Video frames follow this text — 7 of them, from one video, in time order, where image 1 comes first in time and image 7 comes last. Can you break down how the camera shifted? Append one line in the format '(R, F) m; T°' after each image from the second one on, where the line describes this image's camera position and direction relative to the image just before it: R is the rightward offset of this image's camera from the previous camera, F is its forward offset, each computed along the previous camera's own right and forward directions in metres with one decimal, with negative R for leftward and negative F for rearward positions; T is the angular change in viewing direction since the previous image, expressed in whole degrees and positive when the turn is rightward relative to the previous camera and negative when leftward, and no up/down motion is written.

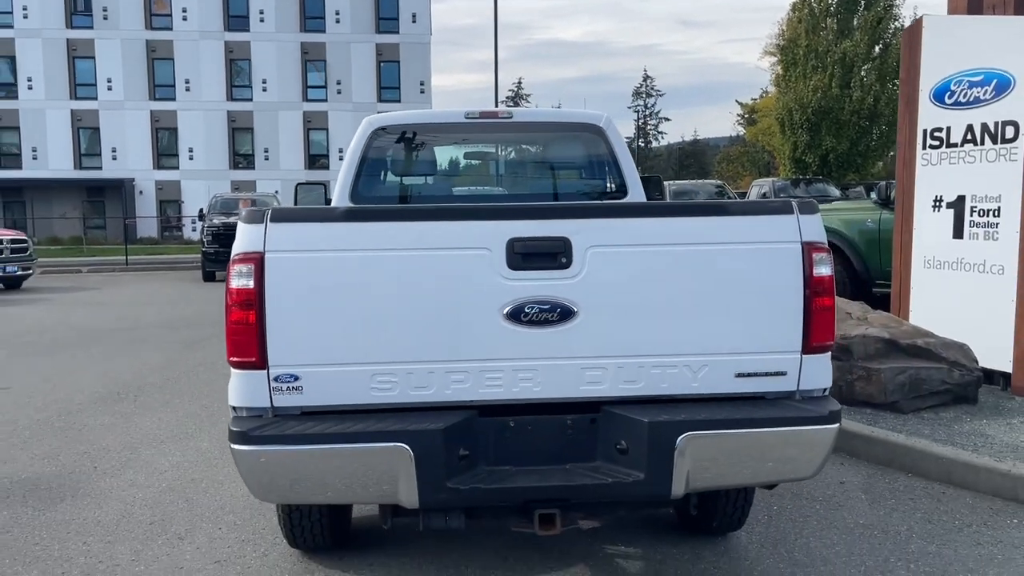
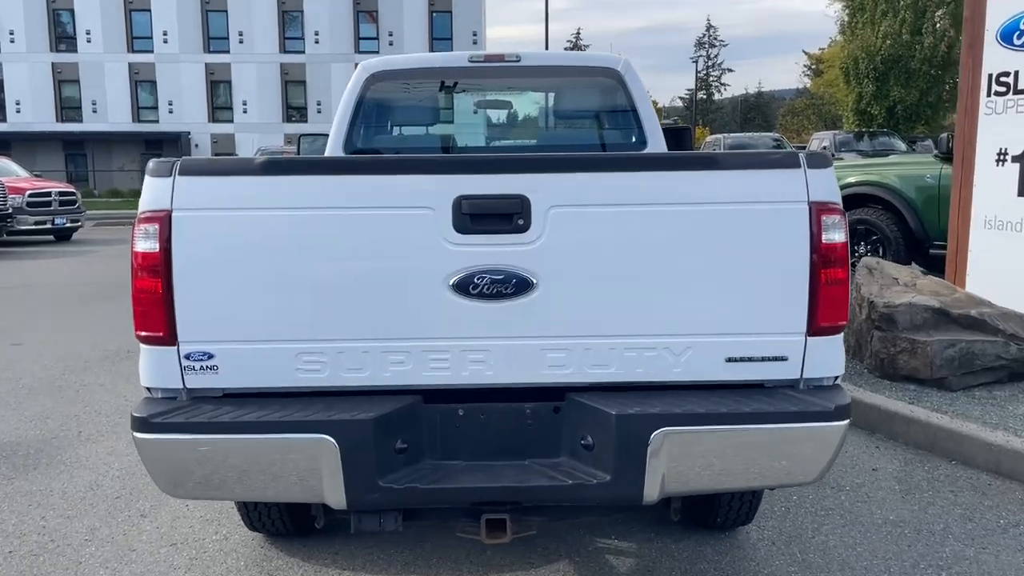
(+0.4, +0.5) m; -4°
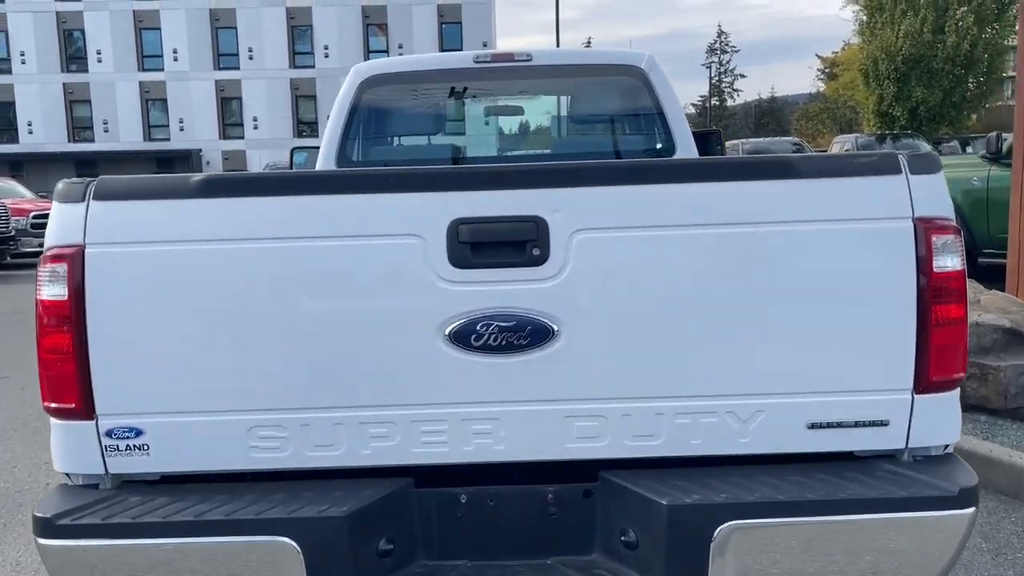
(0.0, +0.7) m; -1°
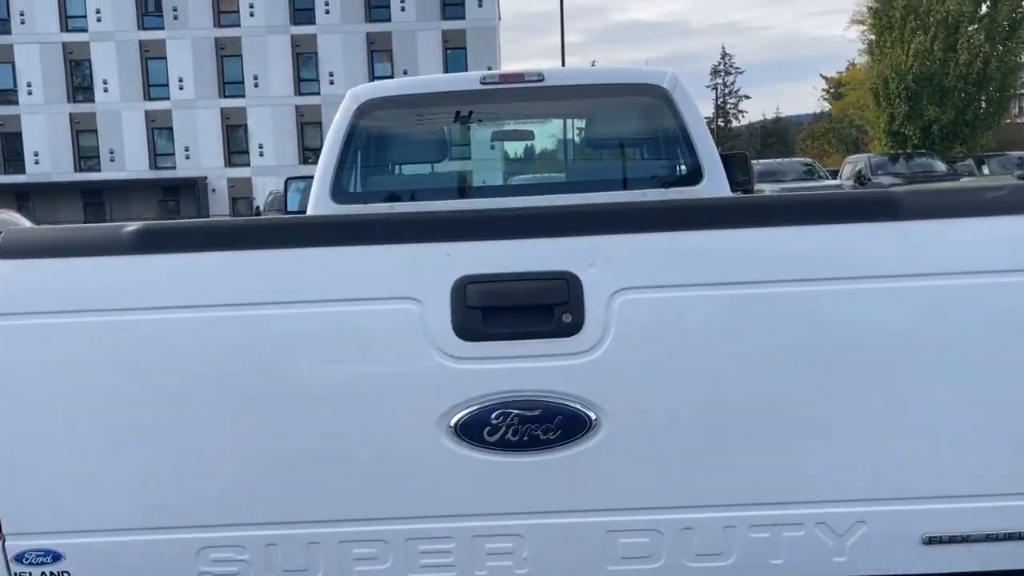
(0.0, +0.5) m; 0°
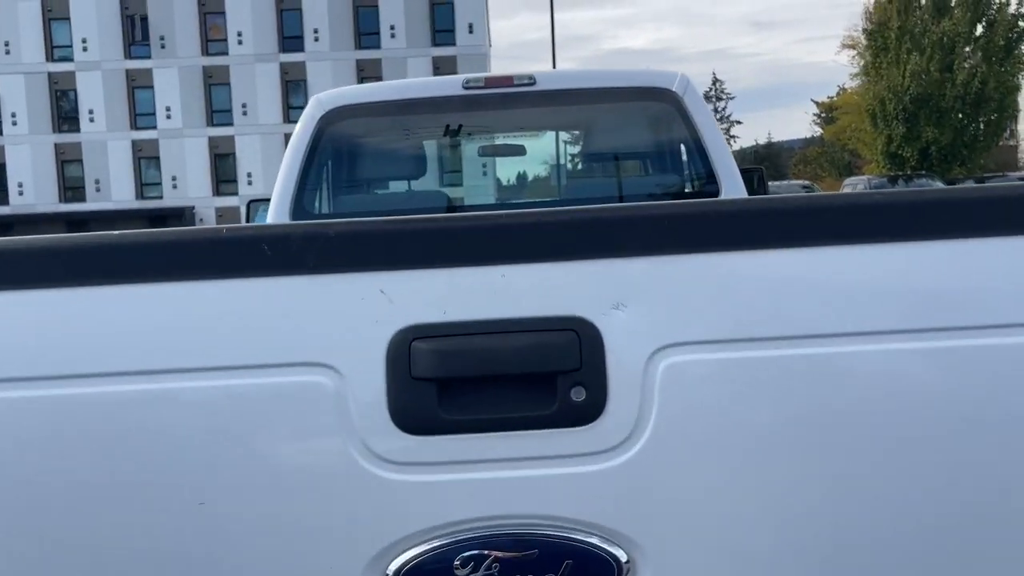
(0.0, +0.7) m; 0°
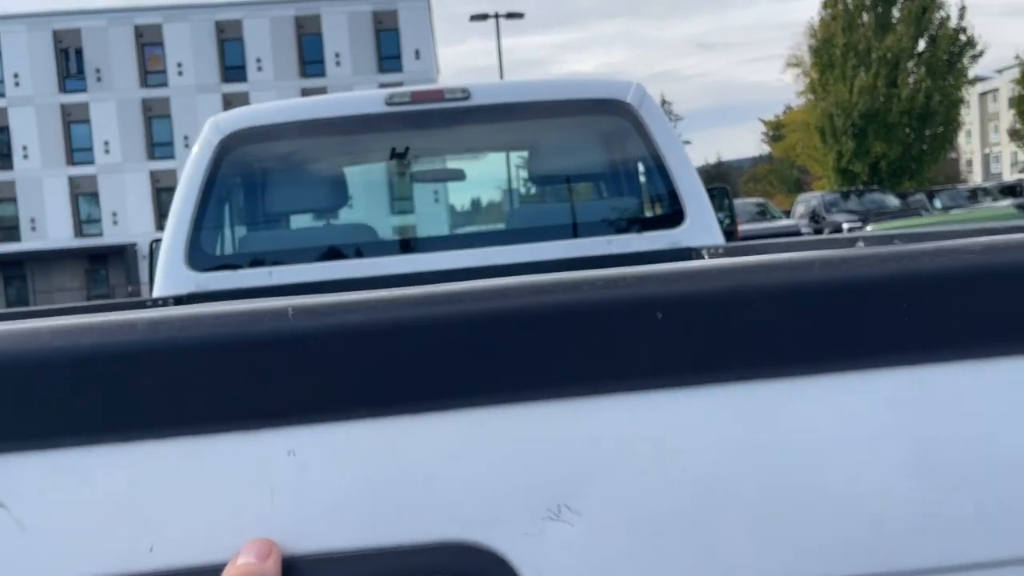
(+0.1, +0.7) m; +3°
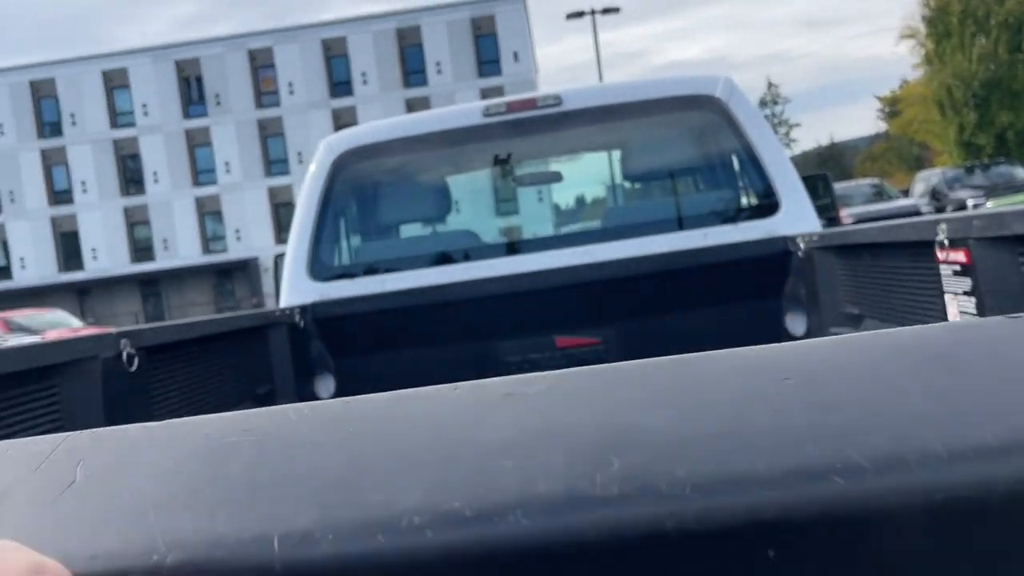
(+0.1, -0.1) m; -7°
